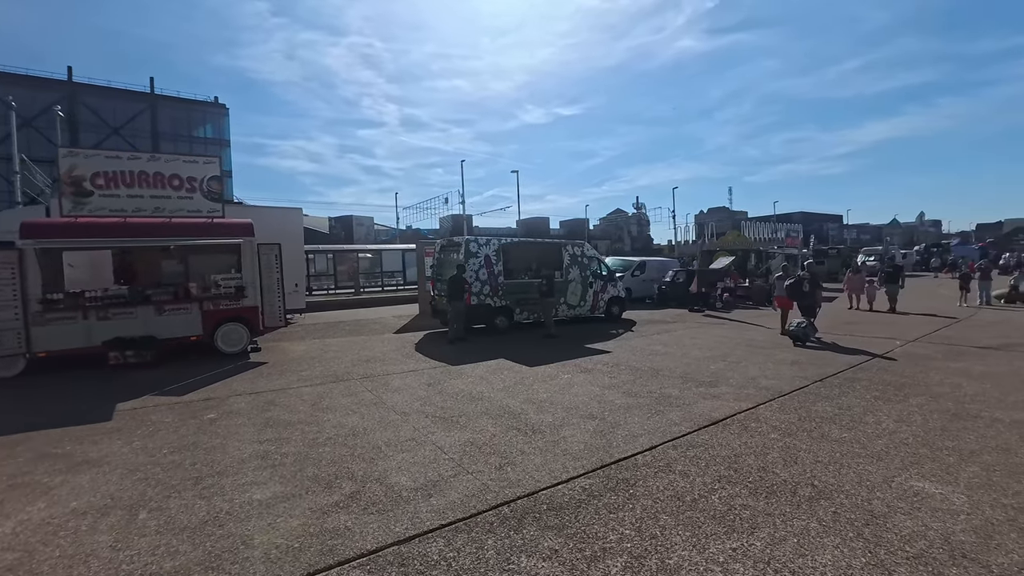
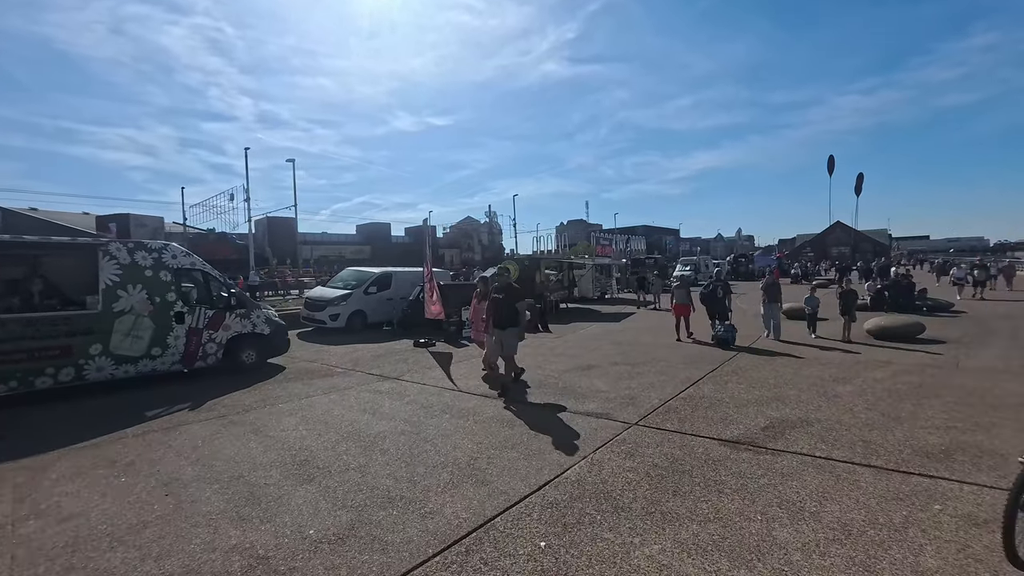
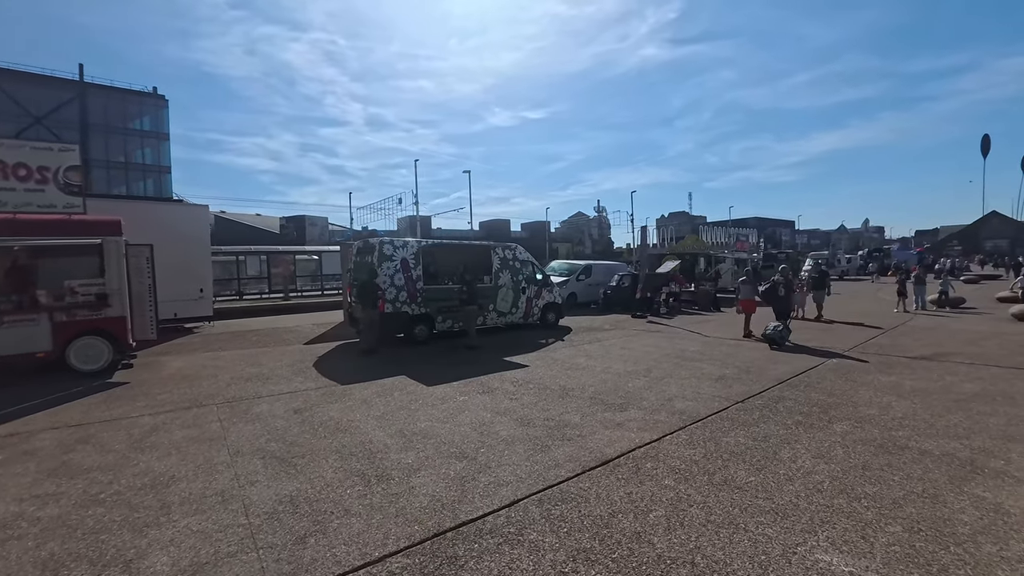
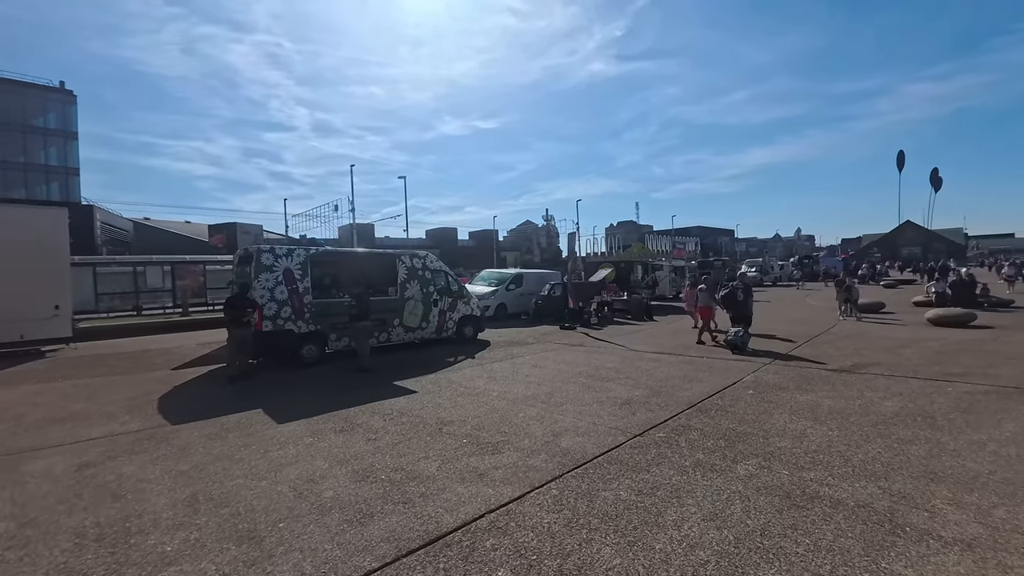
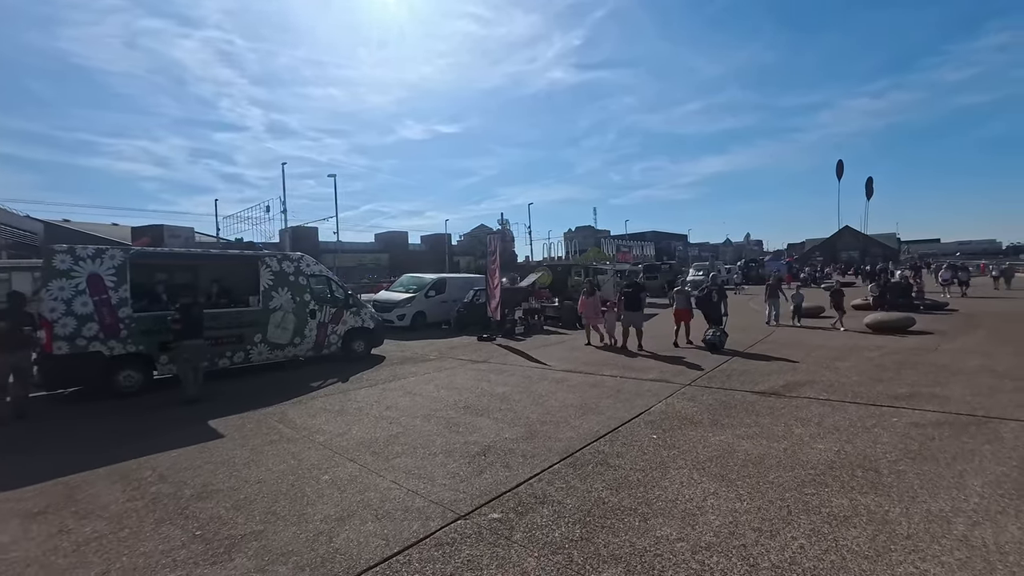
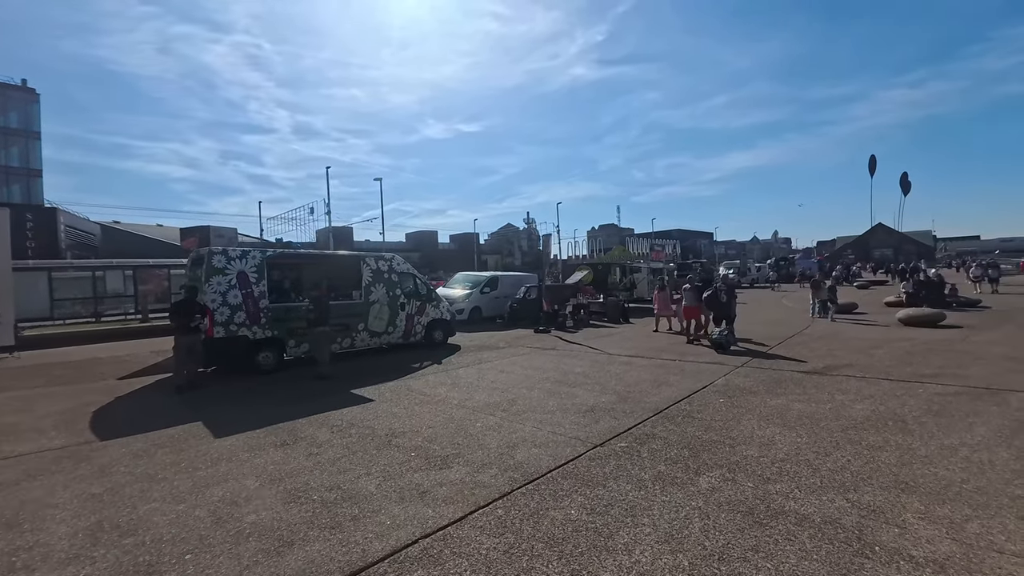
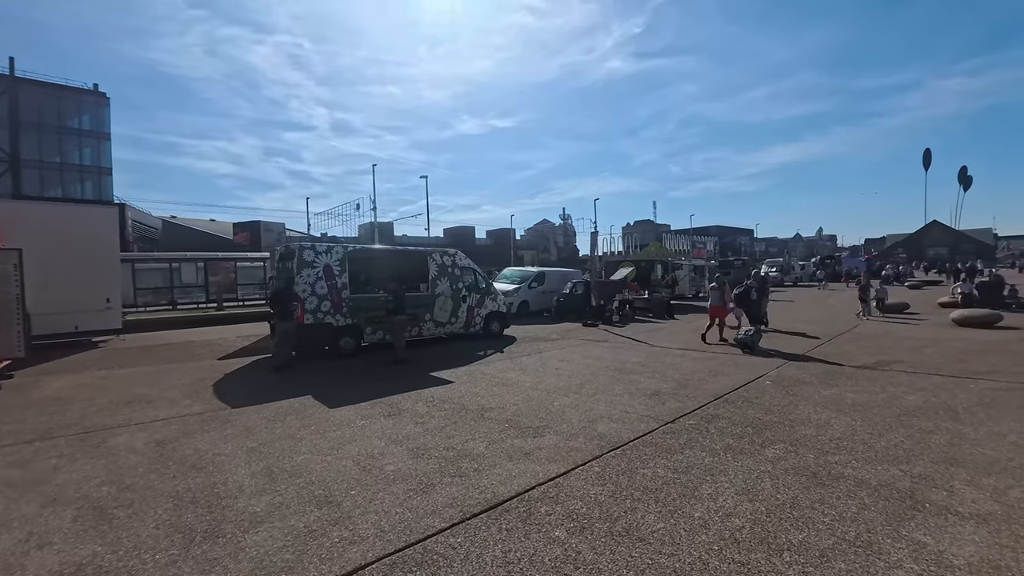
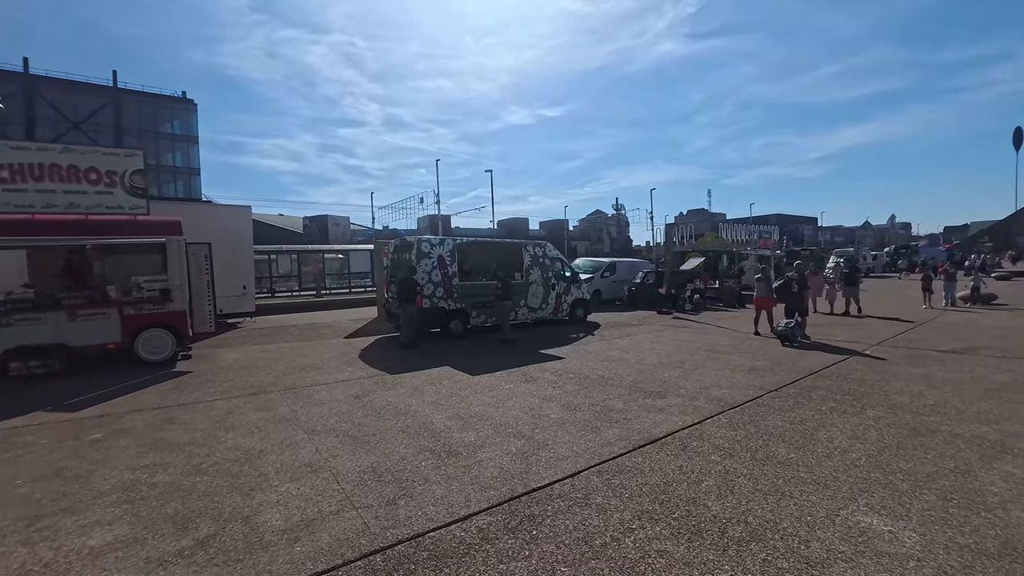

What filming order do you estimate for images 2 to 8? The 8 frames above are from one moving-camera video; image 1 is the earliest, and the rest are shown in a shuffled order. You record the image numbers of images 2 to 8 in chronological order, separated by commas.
8, 3, 7, 4, 6, 5, 2
